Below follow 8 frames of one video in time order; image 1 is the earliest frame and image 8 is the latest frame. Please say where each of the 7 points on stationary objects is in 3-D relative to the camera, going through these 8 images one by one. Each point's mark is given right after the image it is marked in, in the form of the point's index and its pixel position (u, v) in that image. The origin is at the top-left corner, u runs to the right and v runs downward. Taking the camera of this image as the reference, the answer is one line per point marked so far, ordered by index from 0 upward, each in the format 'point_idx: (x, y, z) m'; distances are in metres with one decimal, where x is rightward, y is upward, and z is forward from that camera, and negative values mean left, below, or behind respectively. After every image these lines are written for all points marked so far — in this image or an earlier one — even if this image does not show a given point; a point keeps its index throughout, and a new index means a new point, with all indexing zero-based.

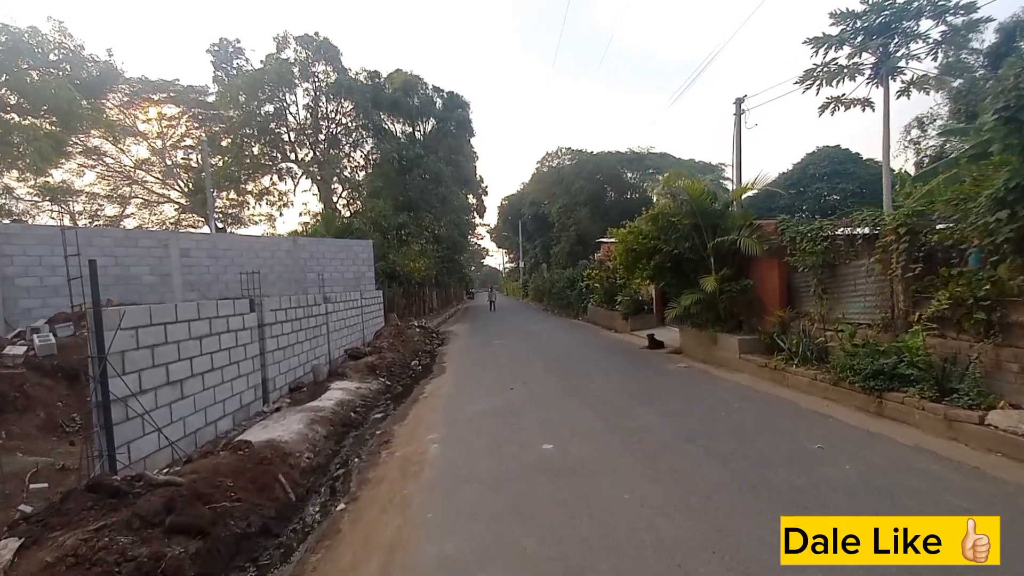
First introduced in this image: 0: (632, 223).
0: (+3.4, +1.8, +13.9) m
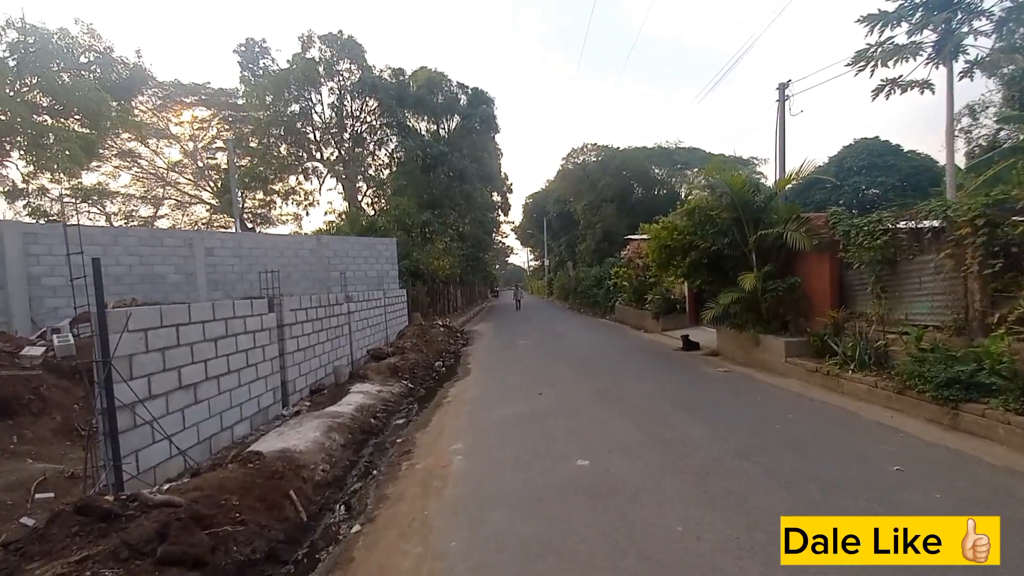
0: (+4.1, +1.9, +13.2) m
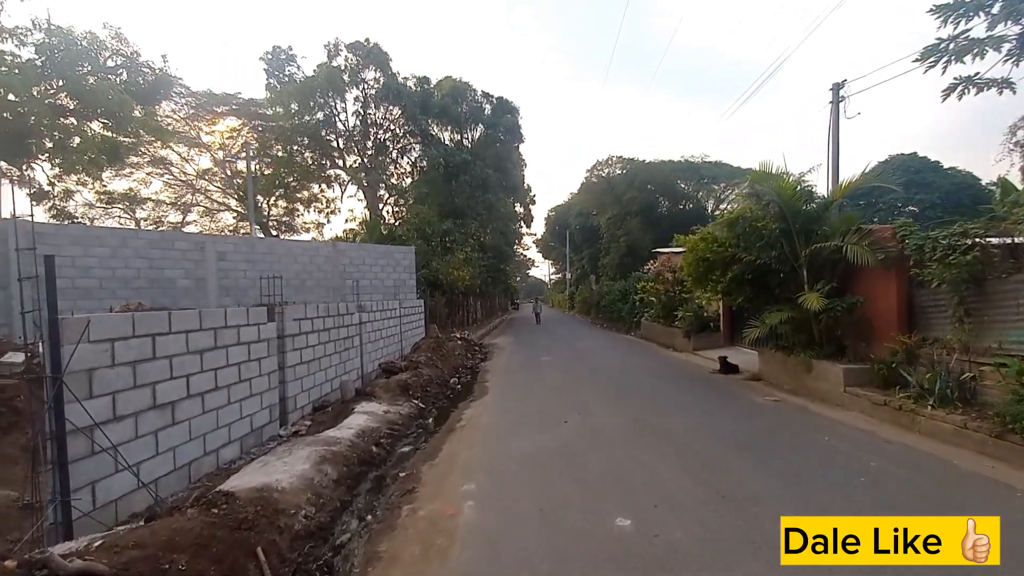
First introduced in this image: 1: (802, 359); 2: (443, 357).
0: (+4.7, +1.5, +12.2) m
1: (+5.8, -1.4, +10.1) m
2: (-1.9, -1.9, +13.6) m
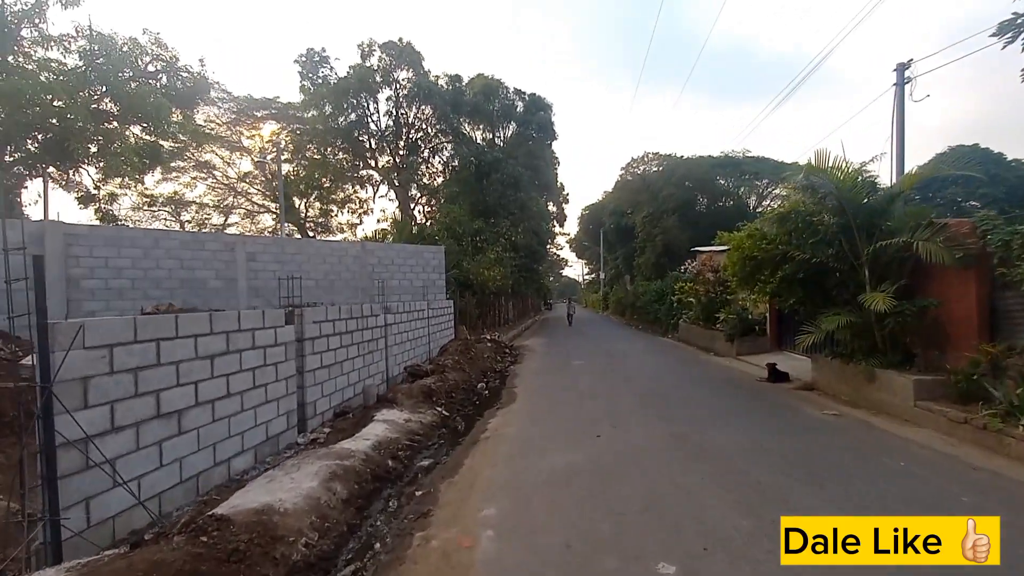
0: (+5.4, +1.5, +11.3) m
1: (+6.3, -1.4, +9.1) m
2: (-1.1, -1.9, +13.1) m
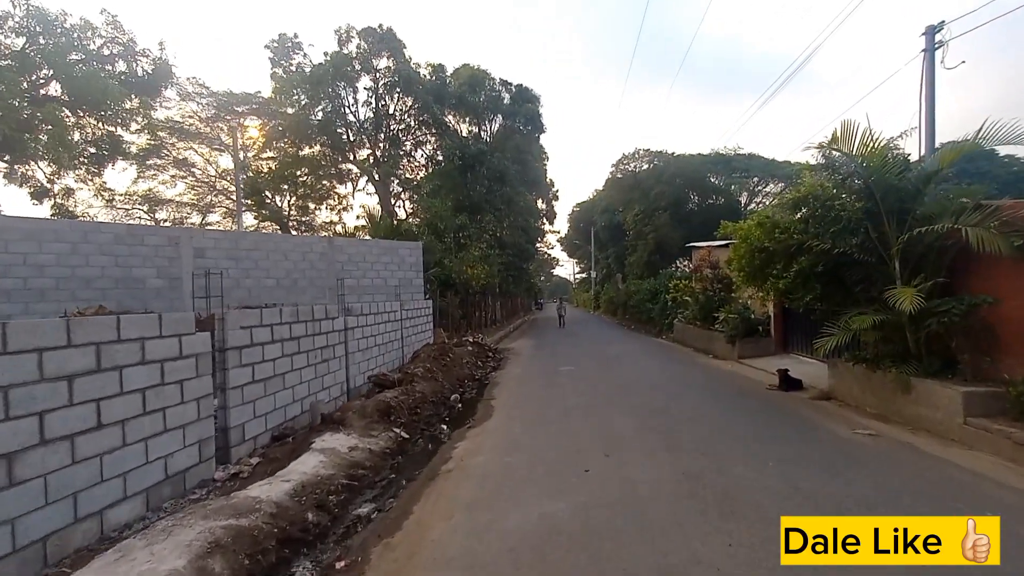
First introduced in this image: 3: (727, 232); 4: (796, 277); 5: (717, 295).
0: (+4.9, +1.5, +10.0) m
1: (+5.9, -1.4, +7.8) m
2: (-1.5, -1.8, +11.7) m
3: (+4.9, +1.3, +11.5) m
4: (+5.0, +0.2, +8.9) m
5: (+7.0, -0.2, +17.3) m
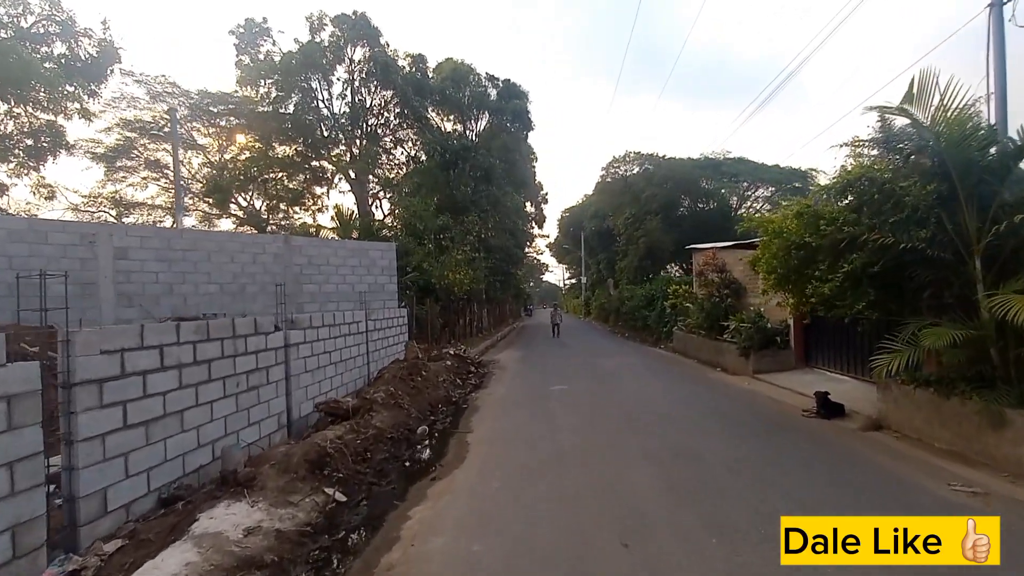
0: (+4.6, +1.4, +8.2) m
1: (+5.7, -1.4, +6.0) m
2: (-1.9, -2.0, +9.8) m
3: (+4.6, +1.2, +9.7) m
4: (+4.7, +0.1, +7.1) m
5: (+6.6, -0.4, +15.6) m
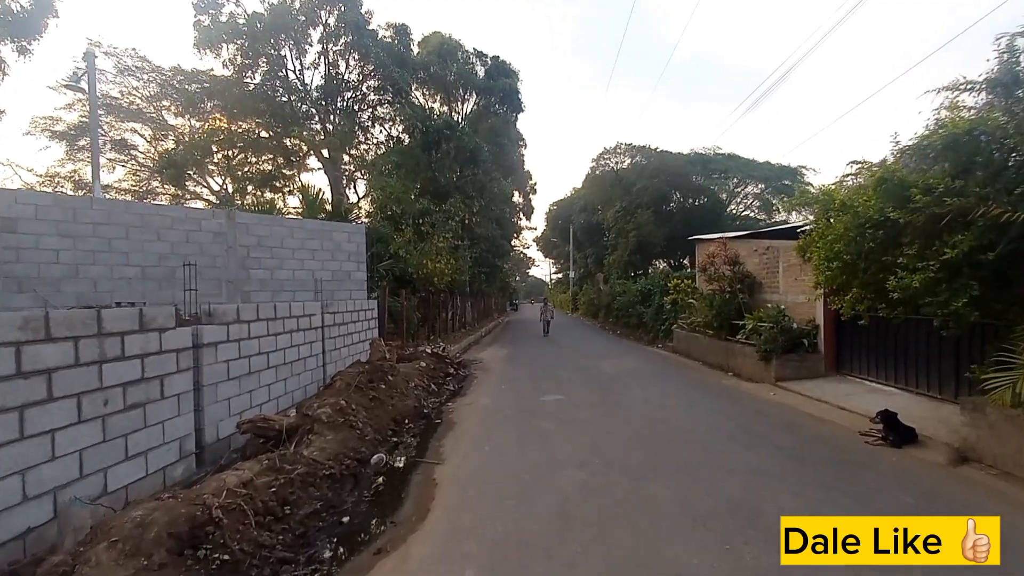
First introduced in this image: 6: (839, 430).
0: (+4.5, +1.5, +6.4) m
1: (+5.5, -1.4, +4.3) m
2: (-2.1, -1.7, +7.8) m
3: (+4.4, +1.3, +7.9) m
4: (+4.6, +0.2, +5.3) m
5: (+6.2, -0.3, +13.8) m
6: (+4.8, -2.1, +7.3) m
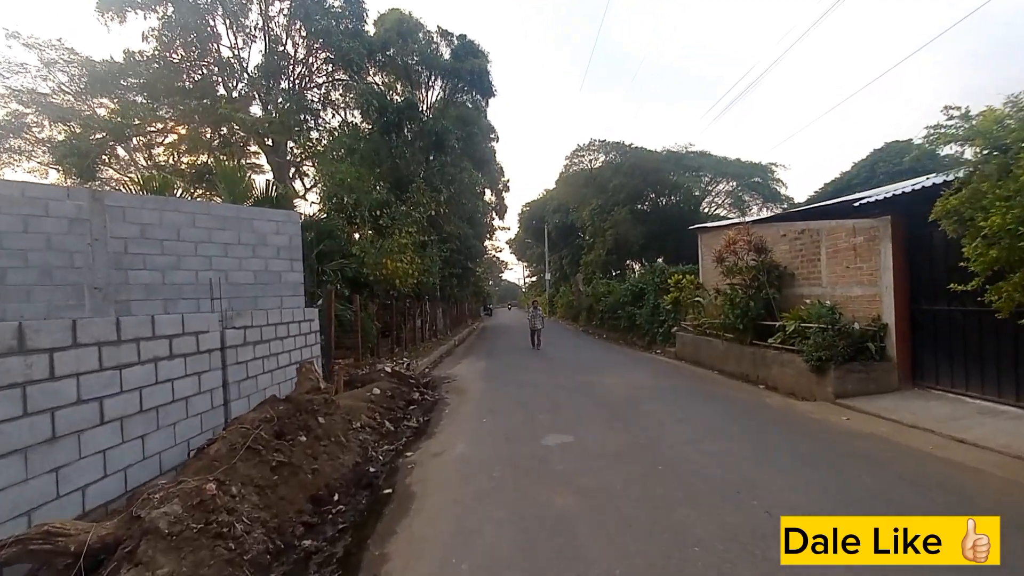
0: (+4.3, +1.7, +3.9) m
1: (+5.6, -1.1, +1.8) m
2: (-2.2, -1.7, +4.9) m
3: (+4.2, +1.5, +5.4) m
4: (+4.6, +0.4, +2.8) m
5: (+5.7, -0.1, +11.4) m
6: (+4.7, -1.9, +4.8) m
